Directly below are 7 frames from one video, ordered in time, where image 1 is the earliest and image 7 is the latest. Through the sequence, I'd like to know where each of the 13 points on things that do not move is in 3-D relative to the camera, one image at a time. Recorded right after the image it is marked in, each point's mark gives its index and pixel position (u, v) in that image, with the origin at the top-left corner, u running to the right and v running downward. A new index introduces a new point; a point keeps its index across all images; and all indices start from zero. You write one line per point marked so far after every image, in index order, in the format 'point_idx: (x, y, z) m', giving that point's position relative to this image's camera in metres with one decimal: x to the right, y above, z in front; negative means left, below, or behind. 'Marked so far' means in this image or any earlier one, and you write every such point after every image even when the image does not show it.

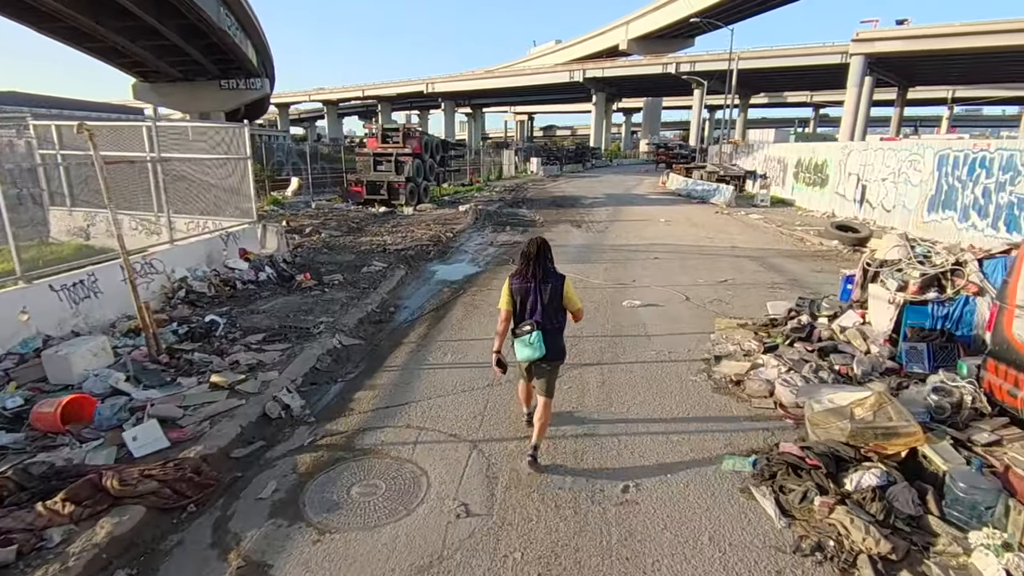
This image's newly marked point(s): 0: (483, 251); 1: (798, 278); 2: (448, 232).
0: (-0.7, +0.9, +13.1) m
1: (+5.3, +0.2, +10.3) m
2: (-1.8, +1.6, +15.5) m
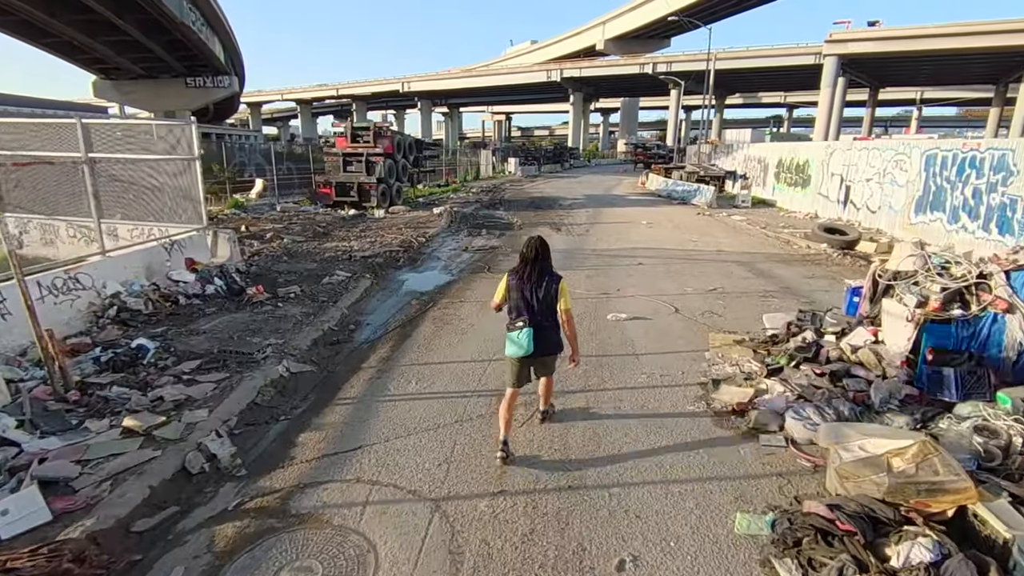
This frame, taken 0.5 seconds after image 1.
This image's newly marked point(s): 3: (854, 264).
0: (-1.2, +0.7, +12.3) m
1: (+4.9, 0.0, +9.7) m
2: (-2.4, +1.4, +14.6) m
3: (+6.9, +0.5, +11.3) m
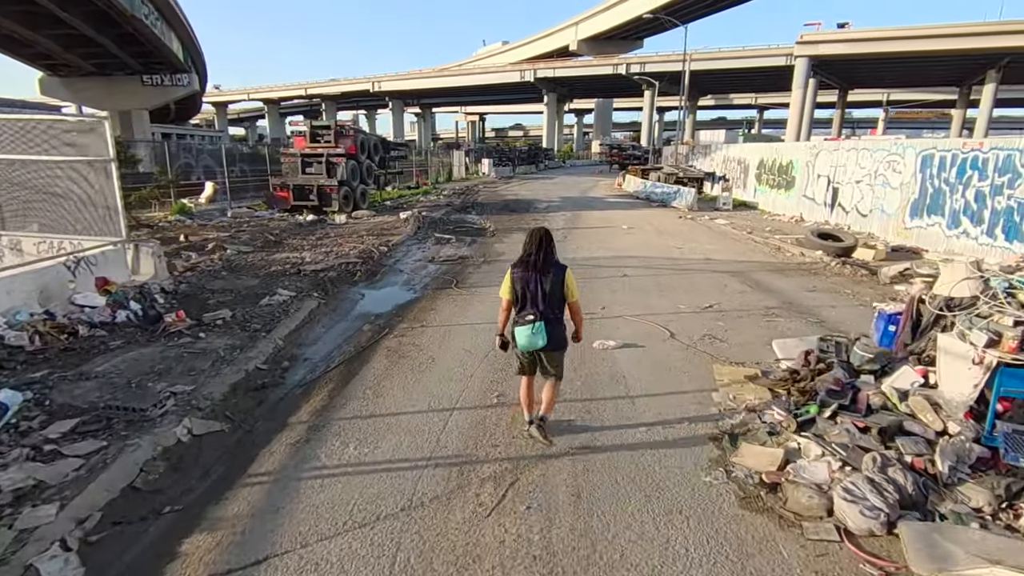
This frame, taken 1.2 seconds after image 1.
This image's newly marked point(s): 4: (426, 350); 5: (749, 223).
0: (-1.8, +0.4, +11.0) m
1: (+4.4, -0.2, +8.7) m
2: (-3.1, +1.0, +13.3) m
3: (+6.4, +0.3, +10.4) m
4: (-1.0, -0.7, +6.6) m
5: (+7.5, +2.0, +17.6) m
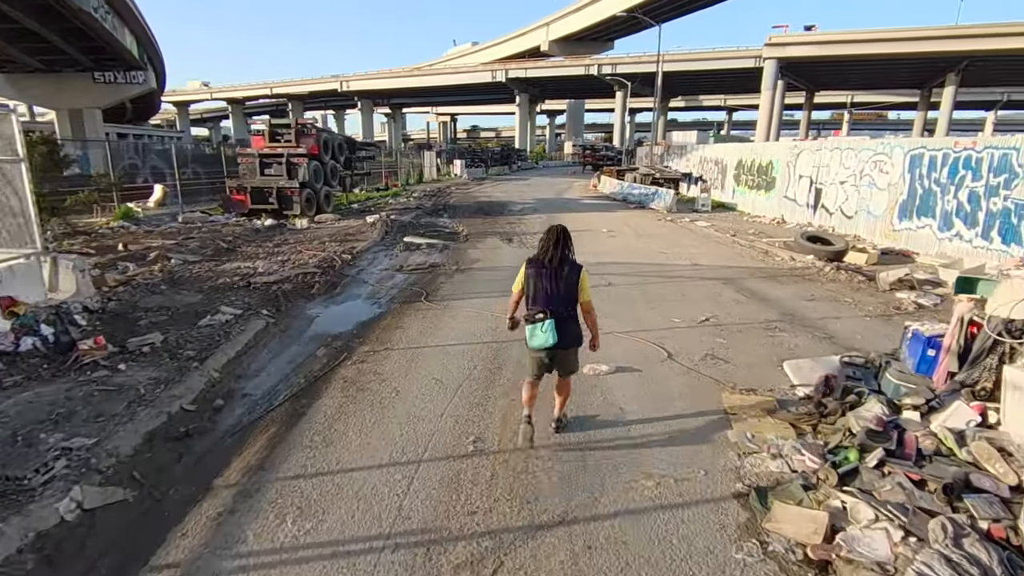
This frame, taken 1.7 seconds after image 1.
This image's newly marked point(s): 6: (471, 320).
0: (-2.3, +0.1, +10.0) m
1: (+4.1, -0.3, +8.0) m
2: (-3.7, +0.8, +12.3) m
3: (+6.0, +0.1, +9.8) m
4: (-1.2, -0.9, +5.7) m
5: (+6.7, +1.9, +17.0) m
6: (-0.6, -0.4, +7.7) m
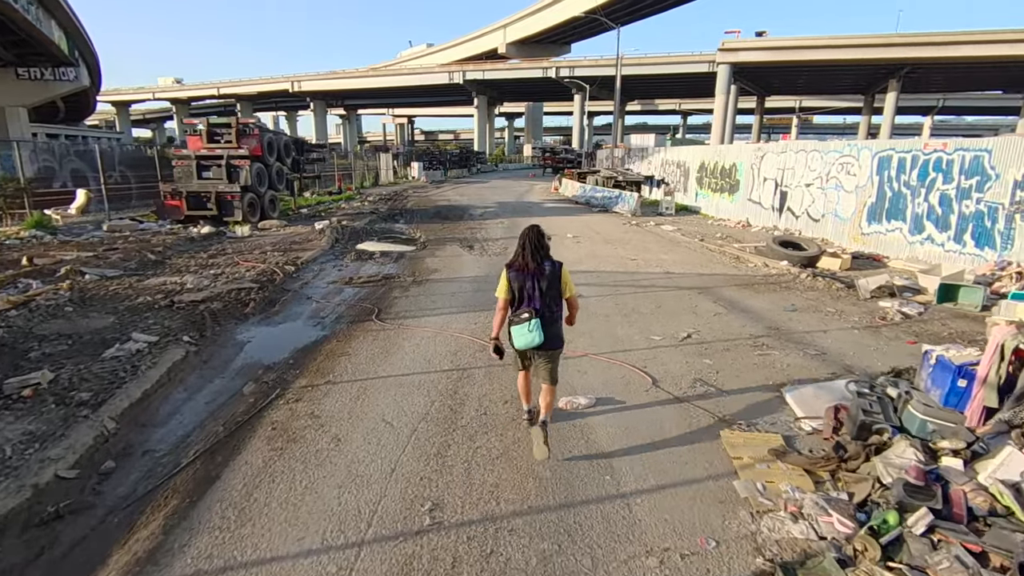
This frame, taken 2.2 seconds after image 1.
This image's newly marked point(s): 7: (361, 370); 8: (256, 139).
0: (-2.9, -0.1, +9.0) m
1: (+3.6, -0.5, +7.5) m
2: (-4.4, +0.5, +11.1) m
3: (+5.3, 0.0, +9.4) m
4: (-1.5, -1.2, +4.7) m
5: (+5.5, +1.7, +16.6) m
6: (-1.0, -0.7, +6.8) m
7: (-1.6, -0.9, +5.9) m
8: (-8.0, +4.7, +17.4) m
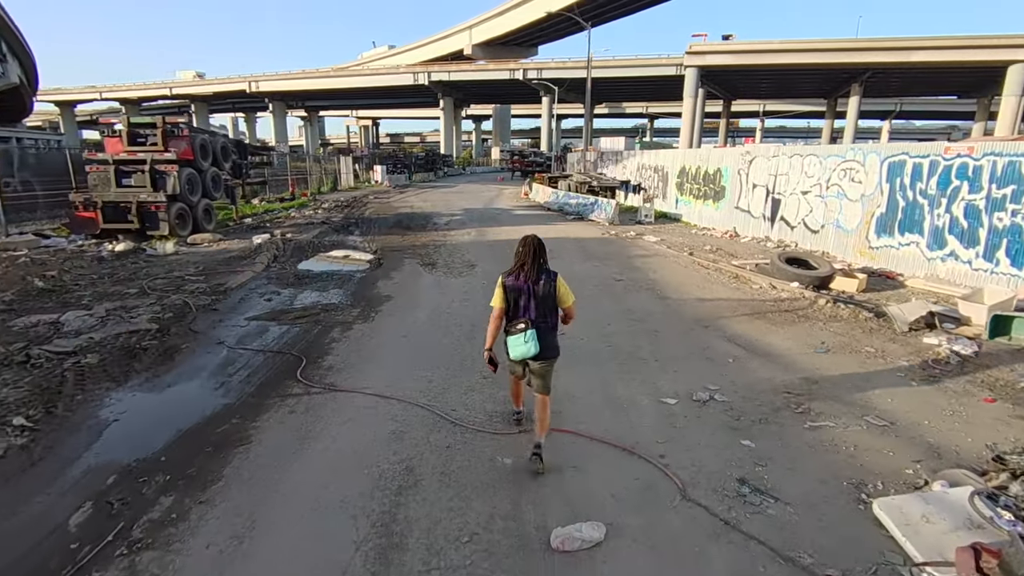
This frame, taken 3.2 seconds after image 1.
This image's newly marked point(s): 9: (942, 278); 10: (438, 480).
0: (-3.3, -0.6, +7.1) m
1: (+3.3, -0.9, +5.9) m
2: (-5.0, -0.1, +9.2) m
3: (+4.9, -0.4, +7.9) m
4: (-1.7, -1.6, +2.9) m
5: (+4.7, +1.3, +15.2) m
6: (-1.3, -1.1, +5.0) m
7: (-1.8, -1.4, +4.1) m
8: (-8.9, +4.0, +15.3) m
9: (+7.6, +0.2, +9.8) m
10: (-0.5, -1.4, +4.0) m
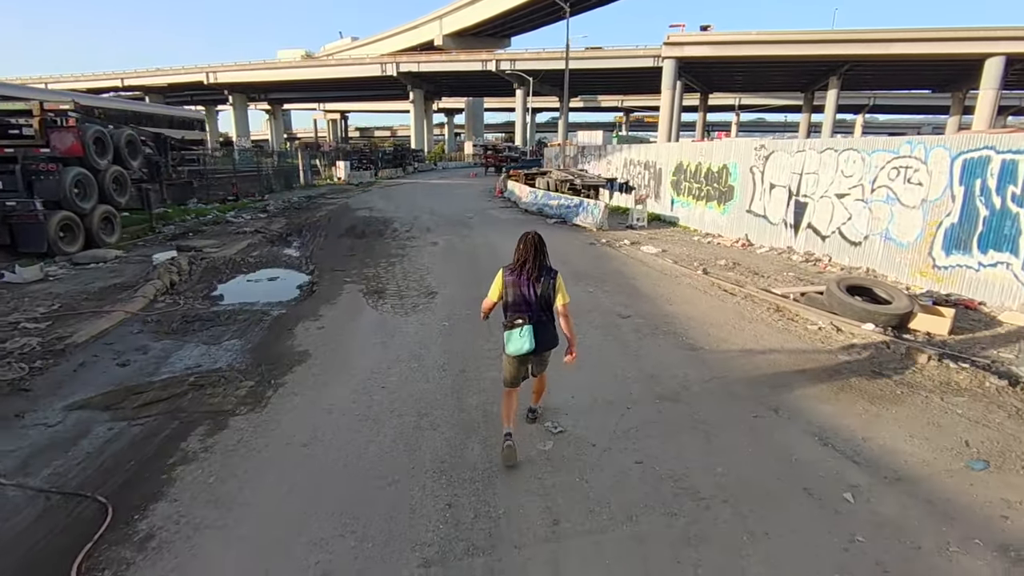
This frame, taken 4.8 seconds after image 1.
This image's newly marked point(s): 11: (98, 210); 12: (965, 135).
0: (-3.5, -1.3, +4.3) m
1: (+3.1, -1.5, +3.4) m
2: (-5.3, -0.7, +6.2) m
3: (+4.6, -1.0, +5.5) m
4: (-1.8, -2.3, +0.2) m
5: (+4.0, +0.8, +12.7) m
6: (-1.5, -1.8, +2.3) m
7: (-1.9, -2.0, +1.3) m
8: (-9.6, +3.4, +12.1) m
9: (+7.2, -0.3, +7.4) m
10: (-0.6, -2.0, +1.3) m
11: (-9.5, +1.8, +12.8) m
12: (+7.0, +2.4, +8.6) m
